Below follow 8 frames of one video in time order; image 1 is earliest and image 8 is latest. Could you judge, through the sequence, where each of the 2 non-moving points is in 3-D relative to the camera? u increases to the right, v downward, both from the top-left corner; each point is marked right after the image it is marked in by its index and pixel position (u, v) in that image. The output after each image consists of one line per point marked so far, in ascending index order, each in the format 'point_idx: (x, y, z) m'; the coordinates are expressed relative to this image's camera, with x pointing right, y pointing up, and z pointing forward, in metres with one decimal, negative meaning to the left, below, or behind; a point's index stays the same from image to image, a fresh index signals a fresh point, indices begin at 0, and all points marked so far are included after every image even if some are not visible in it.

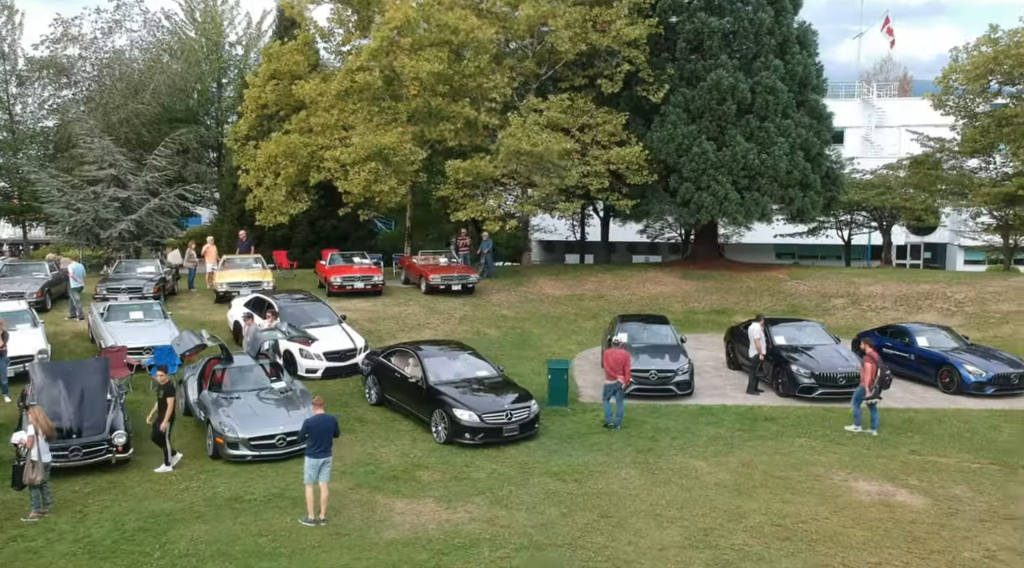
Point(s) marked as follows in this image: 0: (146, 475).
0: (-5.3, -2.8, +12.0) m
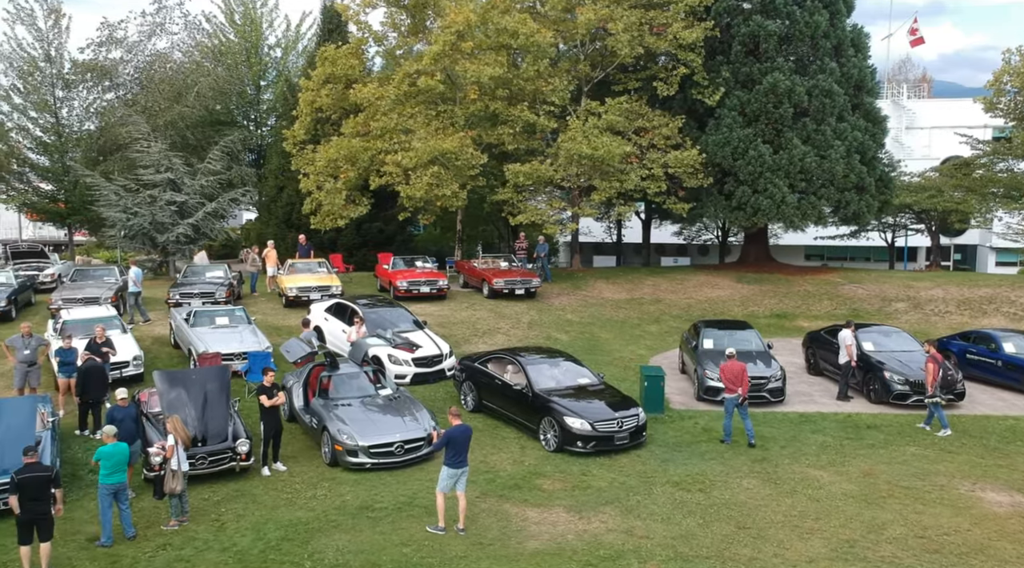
0: (-3.5, -2.9, +12.0) m
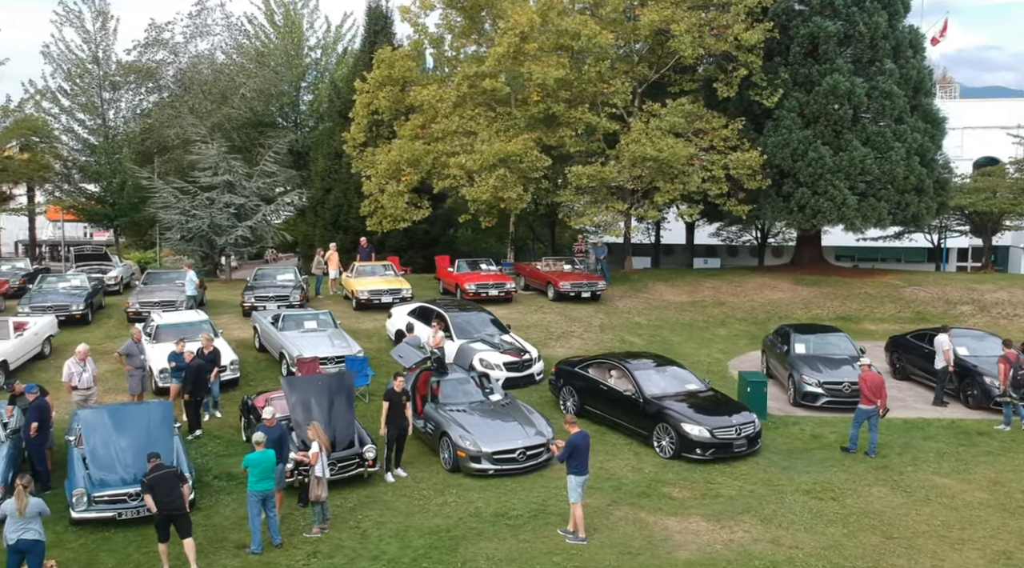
0: (-1.7, -3.0, +12.0) m
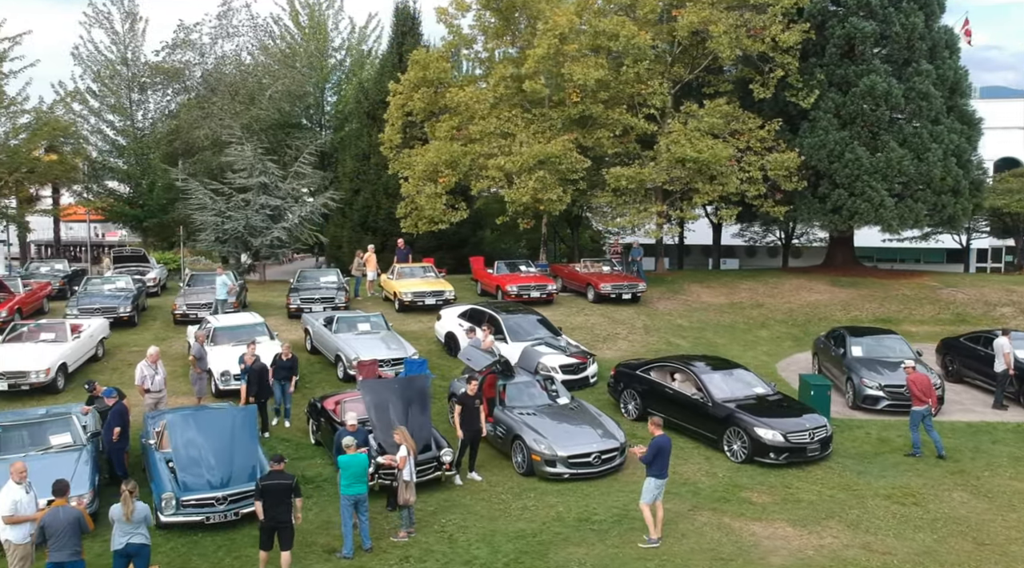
0: (-0.5, -3.1, +12.0) m
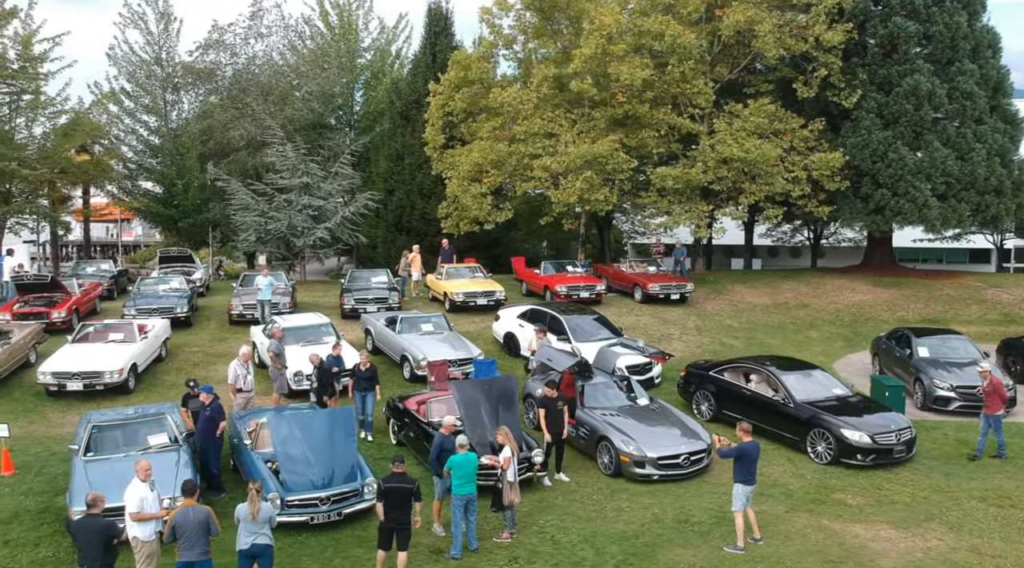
0: (+0.8, -3.1, +12.0) m
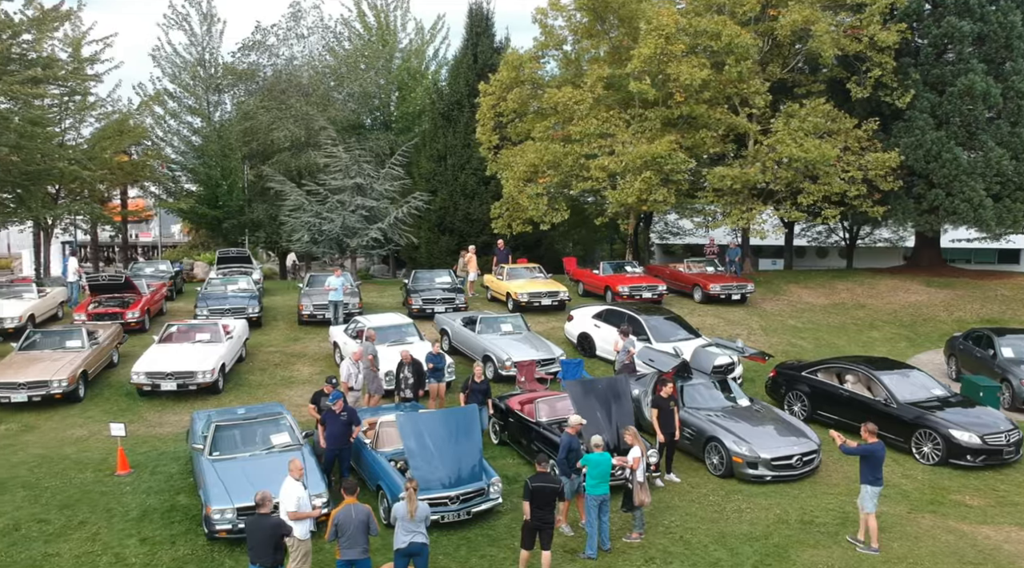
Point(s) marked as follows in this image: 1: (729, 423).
0: (+2.5, -3.1, +12.0) m
1: (+3.4, -2.2, +13.0) m
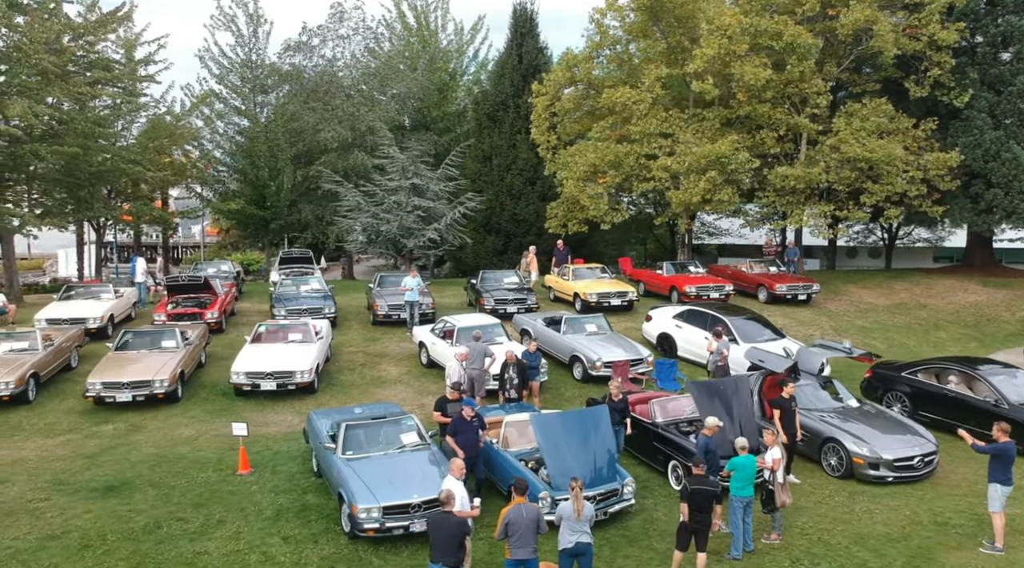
0: (+4.3, -3.1, +11.9) m
1: (+5.3, -2.2, +13.0) m
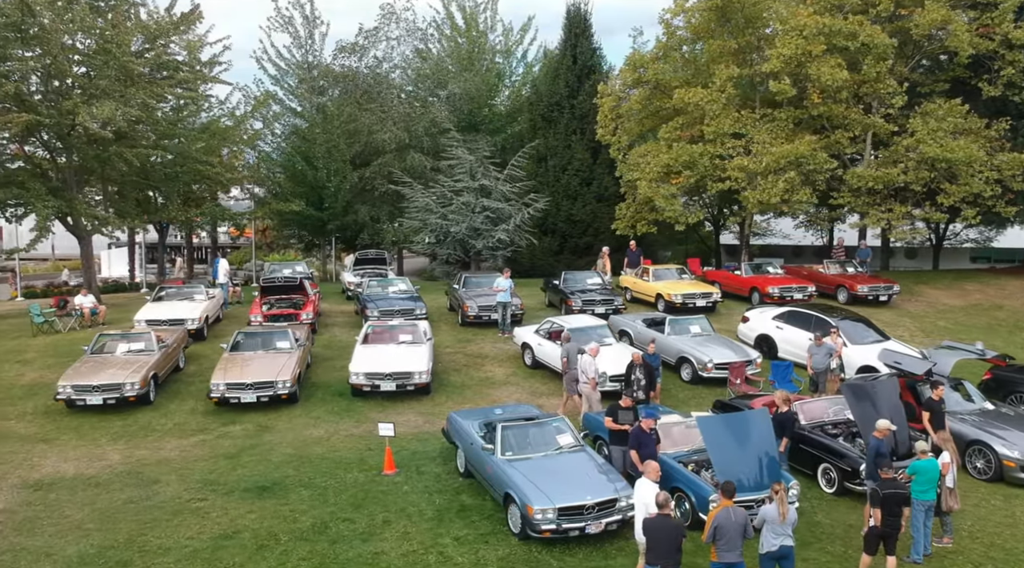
0: (+6.6, -3.1, +11.9) m
1: (+7.5, -2.3, +12.9) m
